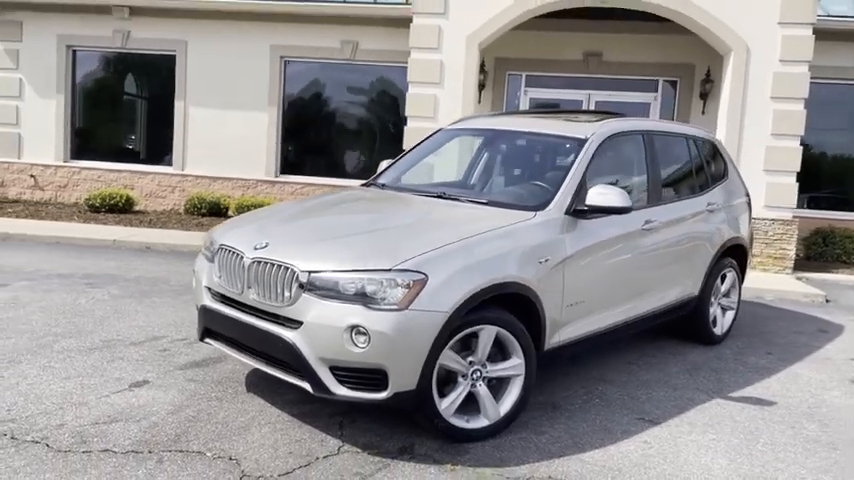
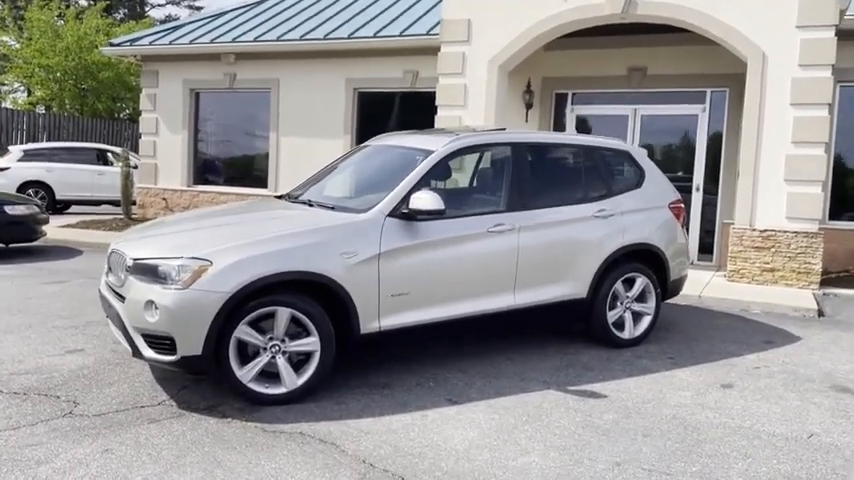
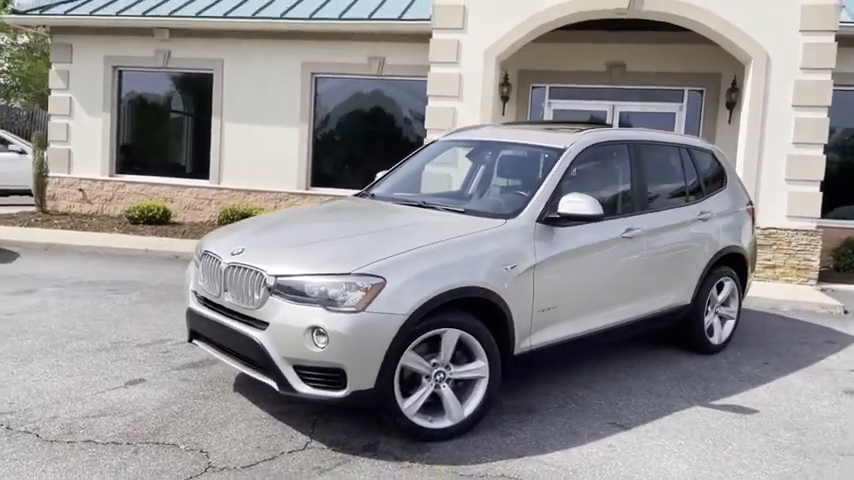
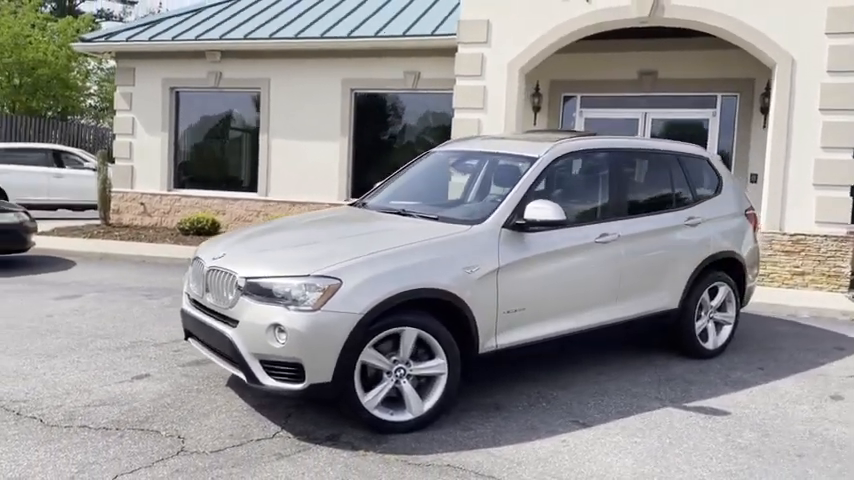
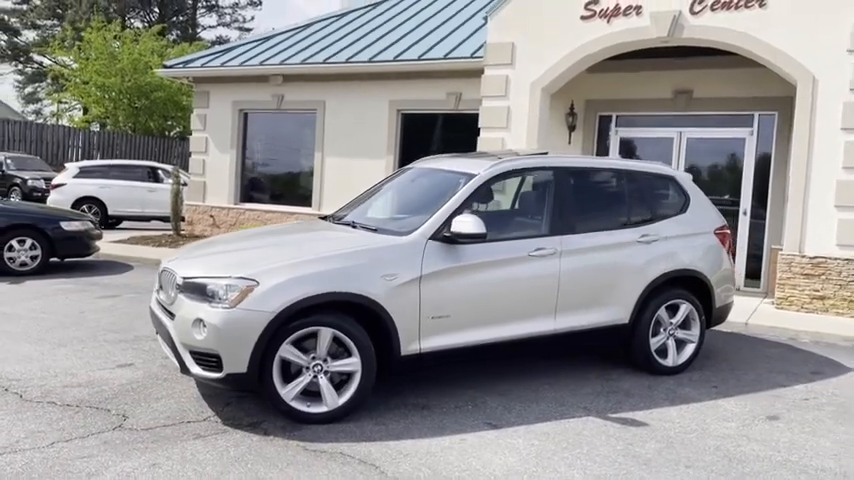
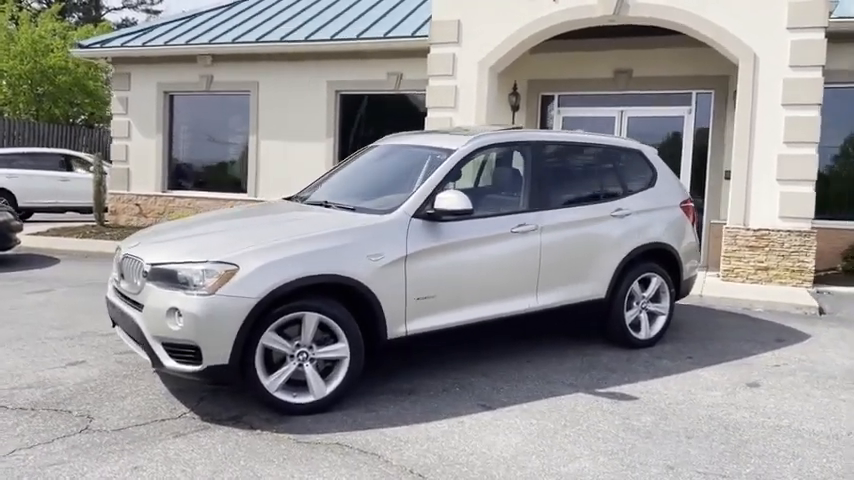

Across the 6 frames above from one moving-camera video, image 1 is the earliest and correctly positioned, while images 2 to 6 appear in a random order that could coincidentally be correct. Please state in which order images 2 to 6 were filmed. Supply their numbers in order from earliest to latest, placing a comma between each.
3, 4, 5, 2, 6
